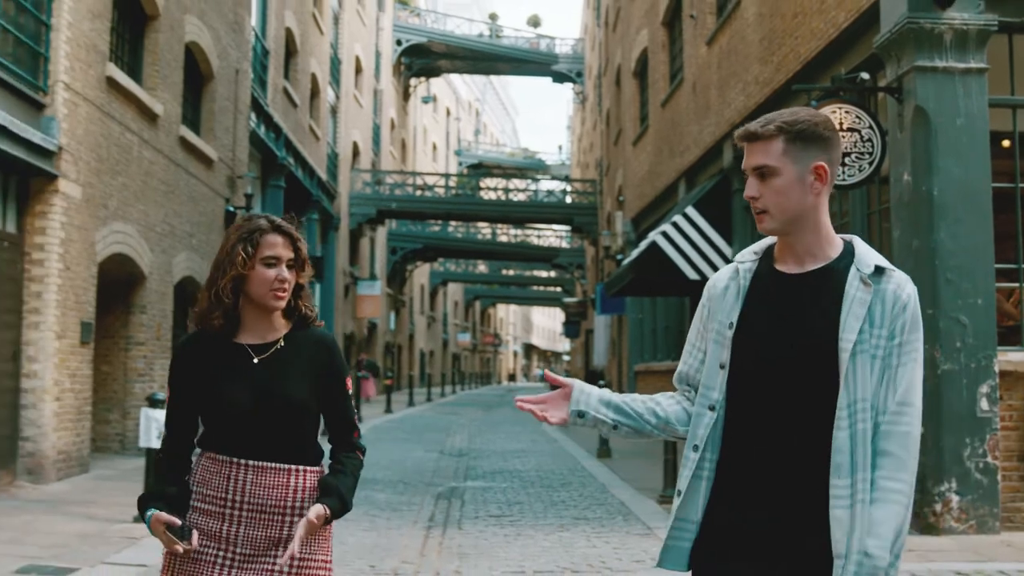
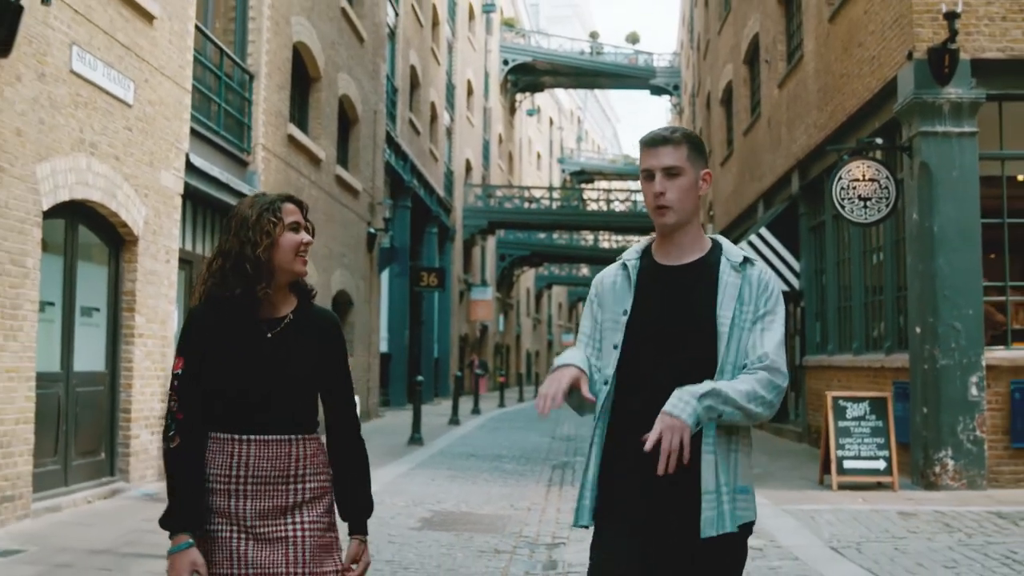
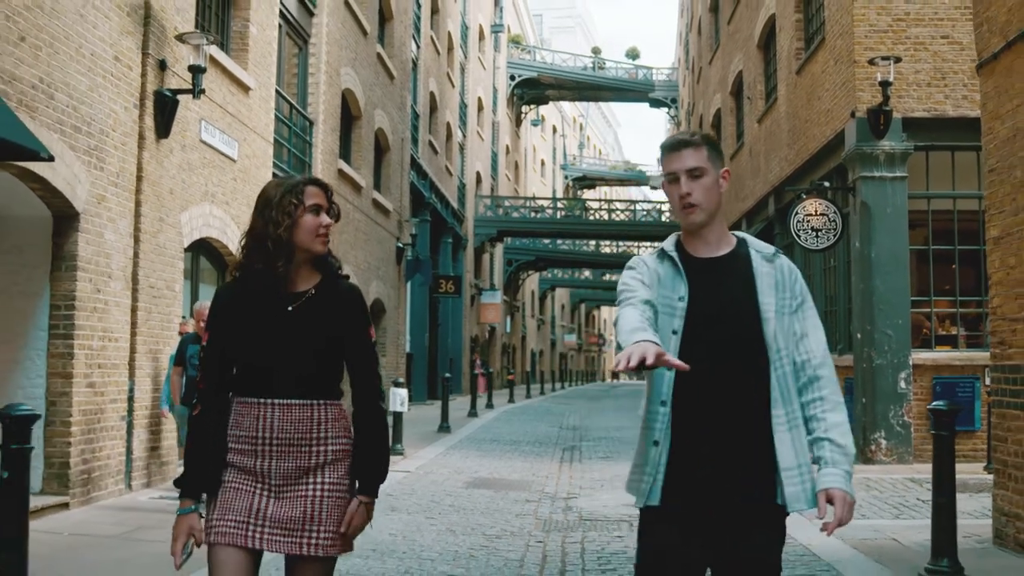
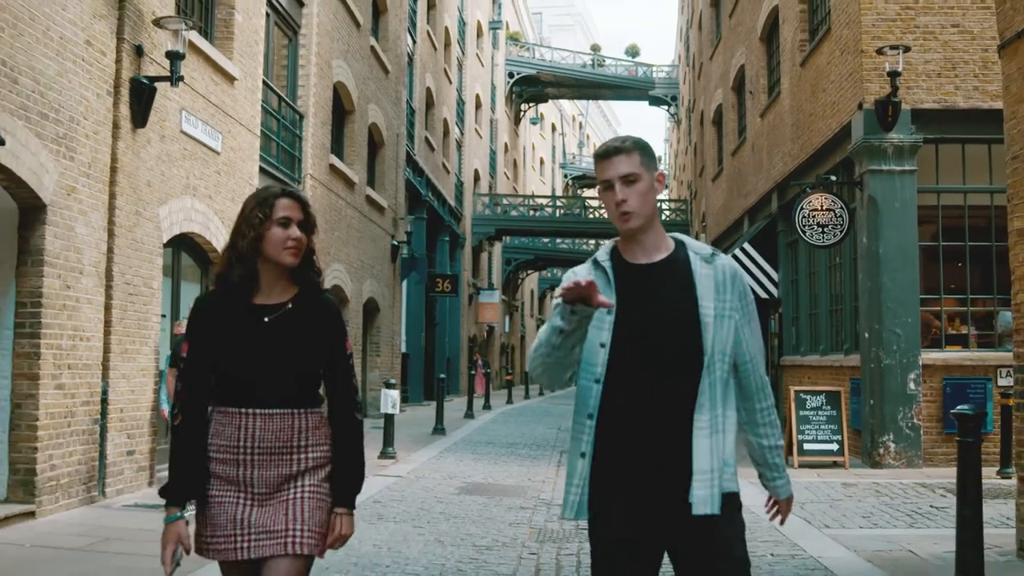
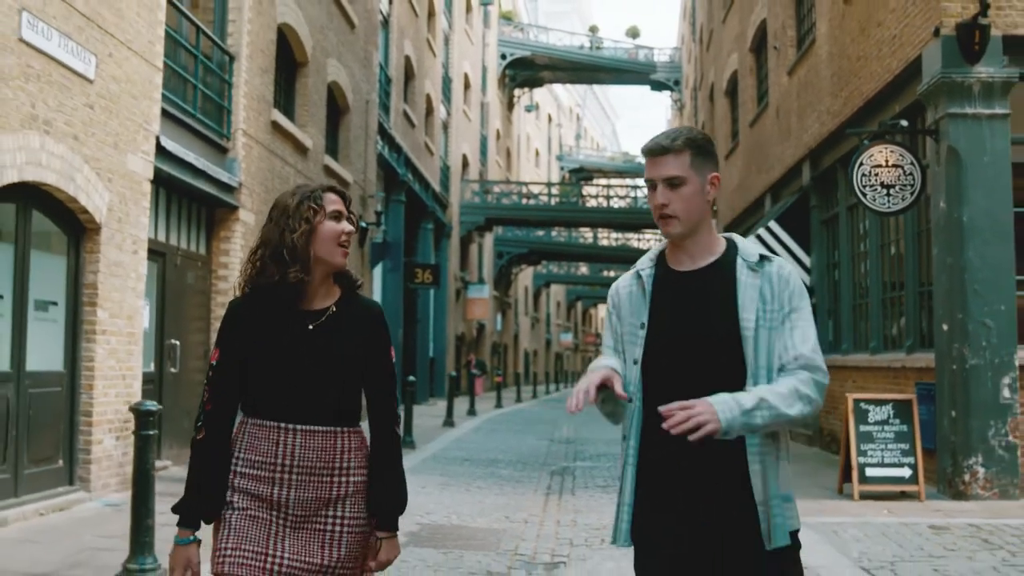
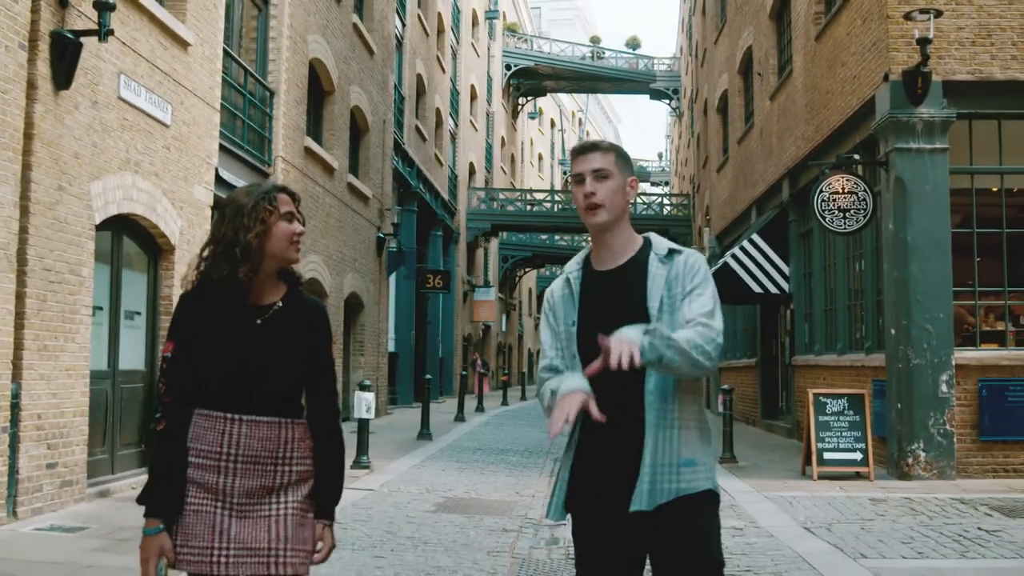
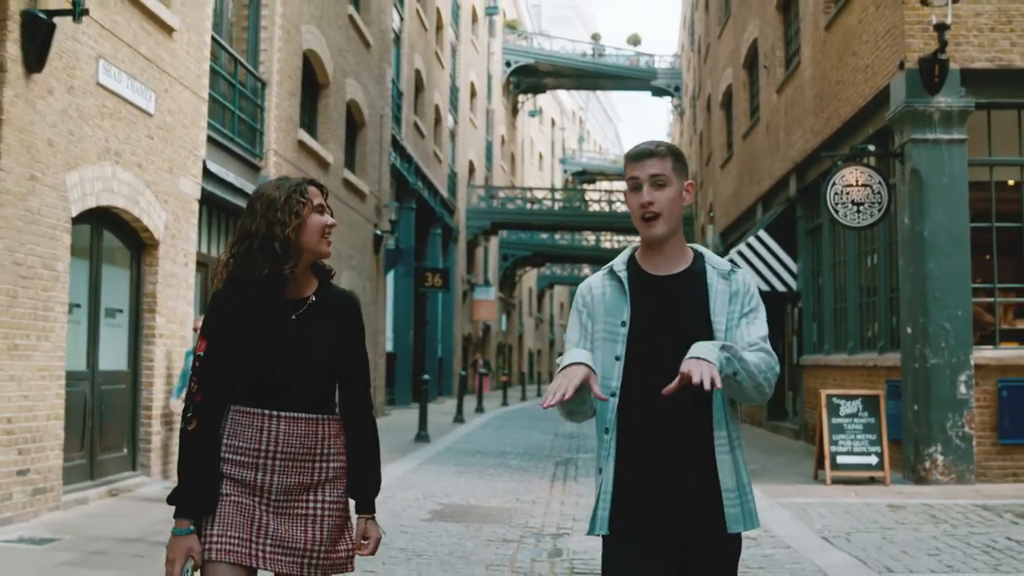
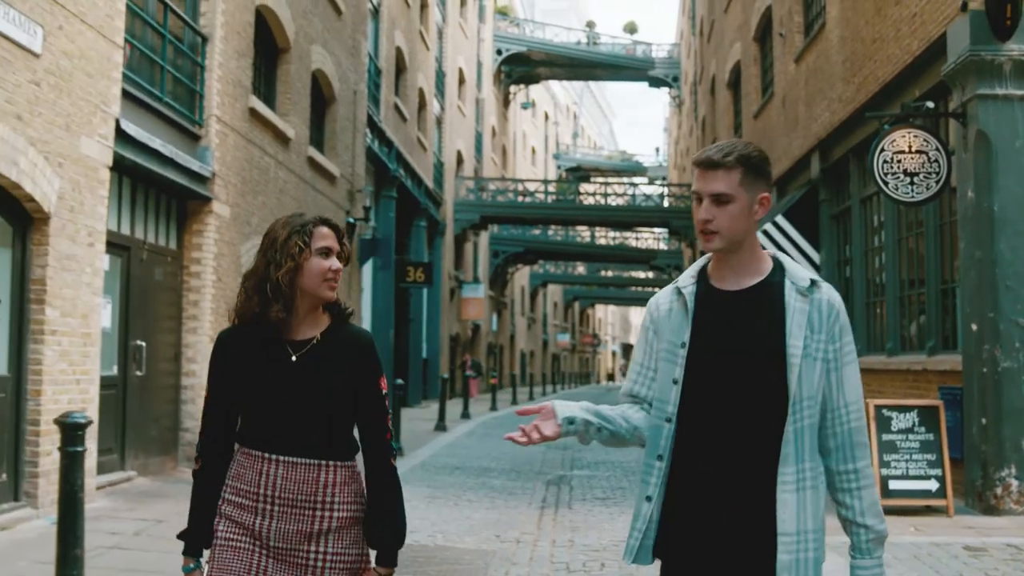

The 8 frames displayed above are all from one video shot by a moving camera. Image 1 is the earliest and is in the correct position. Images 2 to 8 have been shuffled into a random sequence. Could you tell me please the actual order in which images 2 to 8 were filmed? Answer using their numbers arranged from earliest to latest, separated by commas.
8, 5, 2, 7, 6, 4, 3
